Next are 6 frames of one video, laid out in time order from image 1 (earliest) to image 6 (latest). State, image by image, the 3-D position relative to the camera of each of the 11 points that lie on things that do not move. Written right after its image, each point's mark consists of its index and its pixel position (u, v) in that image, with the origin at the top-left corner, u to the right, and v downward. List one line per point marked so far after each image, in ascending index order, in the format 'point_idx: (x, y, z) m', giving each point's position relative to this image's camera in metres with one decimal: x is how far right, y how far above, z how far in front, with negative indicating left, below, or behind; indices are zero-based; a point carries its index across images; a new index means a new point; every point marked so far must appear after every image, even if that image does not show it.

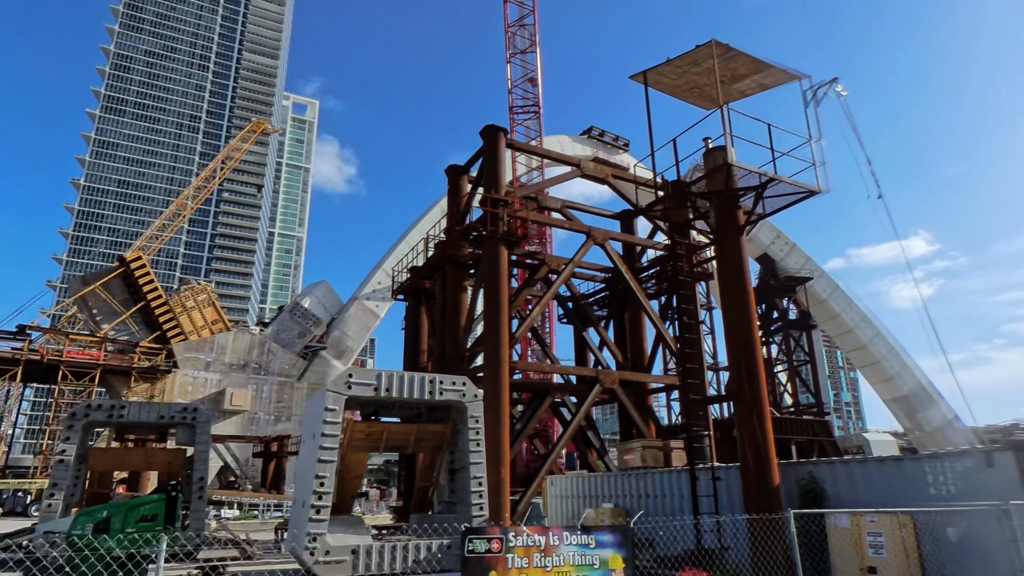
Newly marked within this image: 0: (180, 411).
0: (-9.0, -3.3, +17.0) m
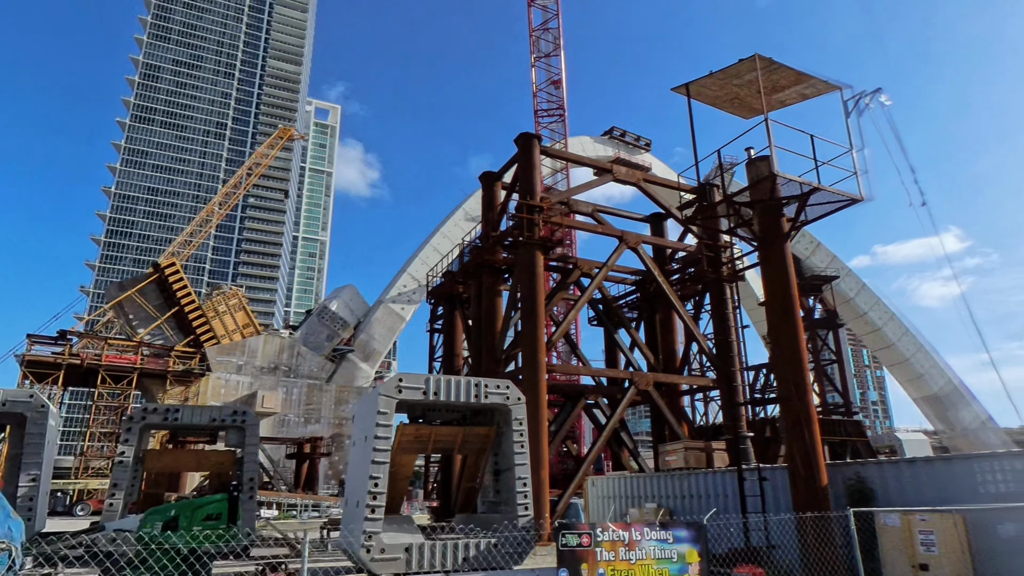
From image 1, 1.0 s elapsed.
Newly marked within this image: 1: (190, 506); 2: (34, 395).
0: (-7.9, -3.6, +17.6) m
1: (-6.5, -4.5, +12.7) m
2: (-12.2, -2.7, +15.9) m
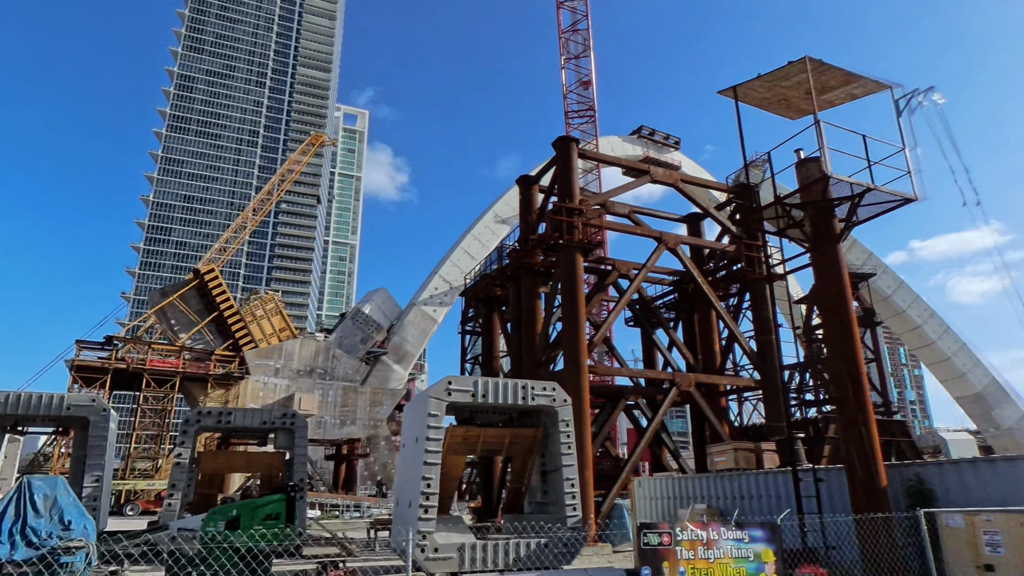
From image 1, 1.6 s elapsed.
0: (-6.7, -3.7, +18.1) m
1: (-5.5, -4.6, +13.1) m
2: (-11.1, -2.9, +16.5) m
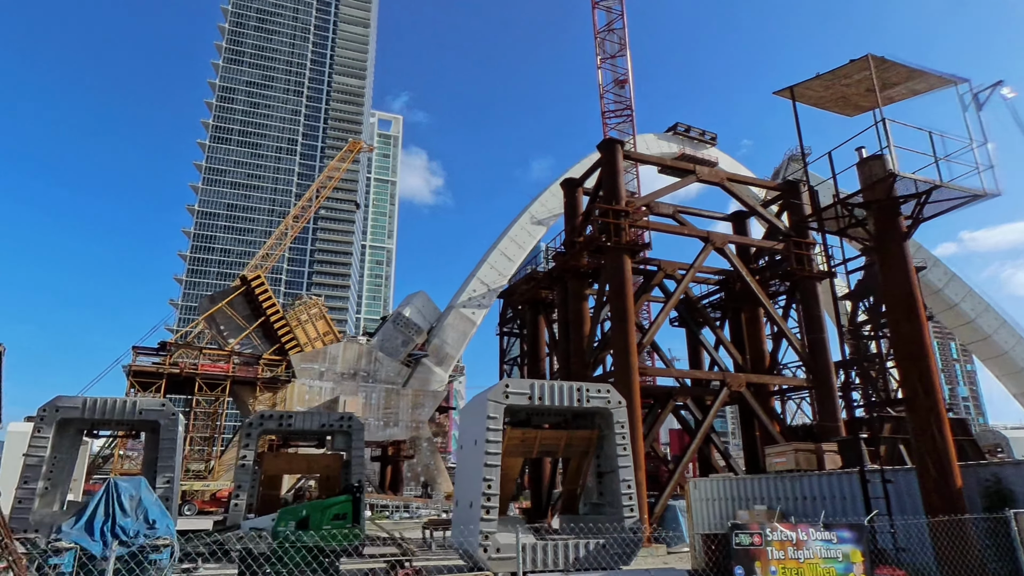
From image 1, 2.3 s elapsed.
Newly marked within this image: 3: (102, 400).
0: (-5.2, -3.9, +18.7) m
1: (-4.2, -4.8, +13.6) m
2: (-9.6, -3.2, +17.3) m
3: (-11.1, -3.0, +16.8) m
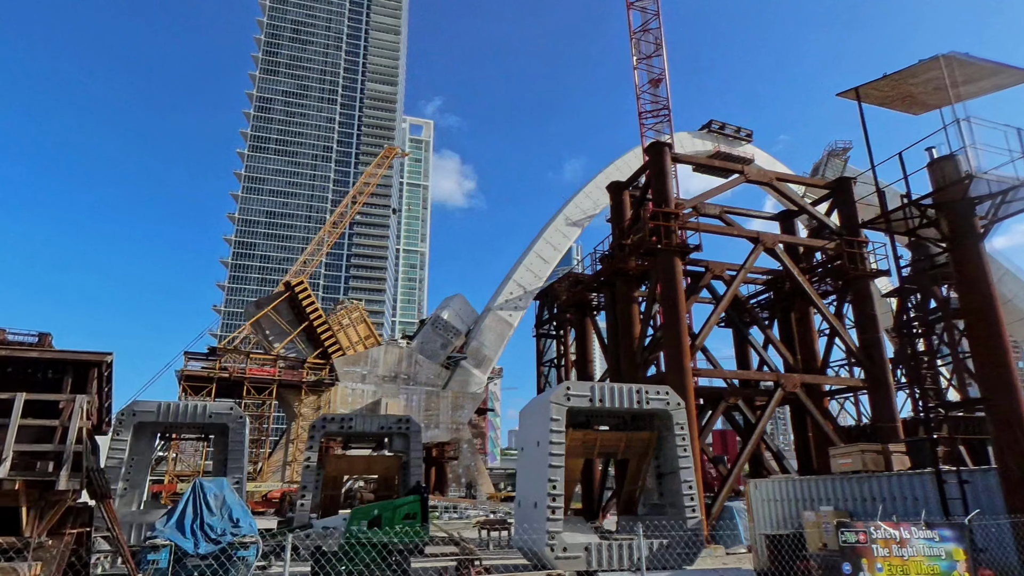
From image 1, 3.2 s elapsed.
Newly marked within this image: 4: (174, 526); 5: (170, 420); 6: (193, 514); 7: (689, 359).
0: (-3.6, -4.1, +19.2) m
1: (-2.8, -4.9, +14.1) m
2: (-8.1, -3.5, +18.1) m
3: (-9.5, -3.3, +17.6) m
4: (-6.2, -4.4, +11.5) m
5: (-9.5, -3.7, +17.3) m
6: (-6.0, -4.3, +11.8) m
7: (+5.1, -2.1, +17.9) m
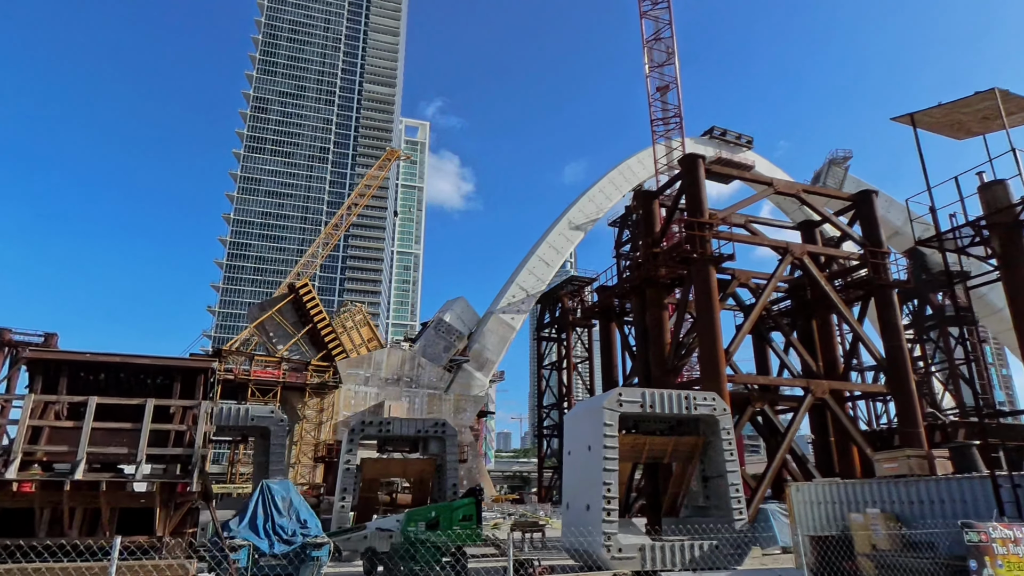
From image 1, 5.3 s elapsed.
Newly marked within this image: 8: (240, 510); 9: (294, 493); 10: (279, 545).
0: (-2.5, -4.3, +19.5) m
1: (-1.7, -5.1, +14.5) m
2: (-7.0, -3.6, +18.3) m
3: (-8.4, -3.4, +17.8) m
4: (-5.0, -4.5, +11.8) m
5: (-8.4, -3.8, +17.6) m
6: (-4.8, -4.4, +12.1) m
7: (+6.2, -2.3, +18.4) m
8: (-5.4, -4.4, +12.4) m
9: (-4.5, -4.2, +12.8) m
10: (-4.3, -4.8, +11.6) m
